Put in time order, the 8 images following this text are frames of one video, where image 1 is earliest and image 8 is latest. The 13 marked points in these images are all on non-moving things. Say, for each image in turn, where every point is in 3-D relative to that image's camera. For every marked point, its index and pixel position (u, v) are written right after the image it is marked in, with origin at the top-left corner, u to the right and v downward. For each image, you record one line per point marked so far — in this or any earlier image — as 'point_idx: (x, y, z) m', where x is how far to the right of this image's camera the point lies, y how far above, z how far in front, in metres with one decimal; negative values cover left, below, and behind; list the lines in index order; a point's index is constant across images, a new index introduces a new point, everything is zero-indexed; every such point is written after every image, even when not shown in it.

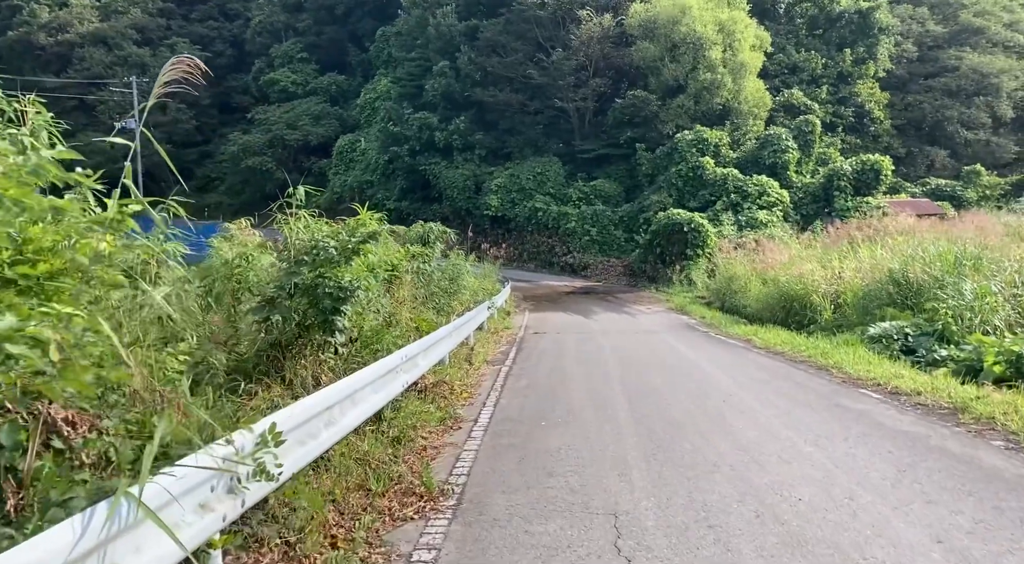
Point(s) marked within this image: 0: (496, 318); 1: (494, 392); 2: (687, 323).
0: (-0.4, -0.8, +15.9) m
1: (-0.2, -1.1, +7.5) m
2: (+3.9, -0.9, +16.2) m
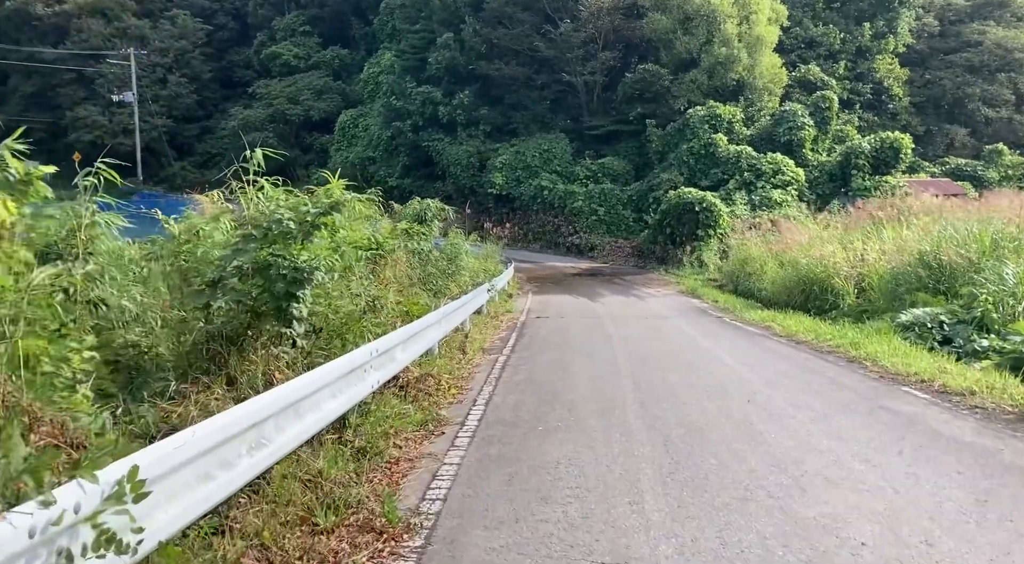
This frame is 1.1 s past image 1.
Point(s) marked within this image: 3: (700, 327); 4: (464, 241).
0: (-0.3, -0.4, +15.1) m
1: (-0.2, -1.0, +6.7) m
2: (+3.9, -0.5, +15.3) m
3: (+3.0, -0.7, +11.9) m
4: (-1.1, +1.0, +16.8) m
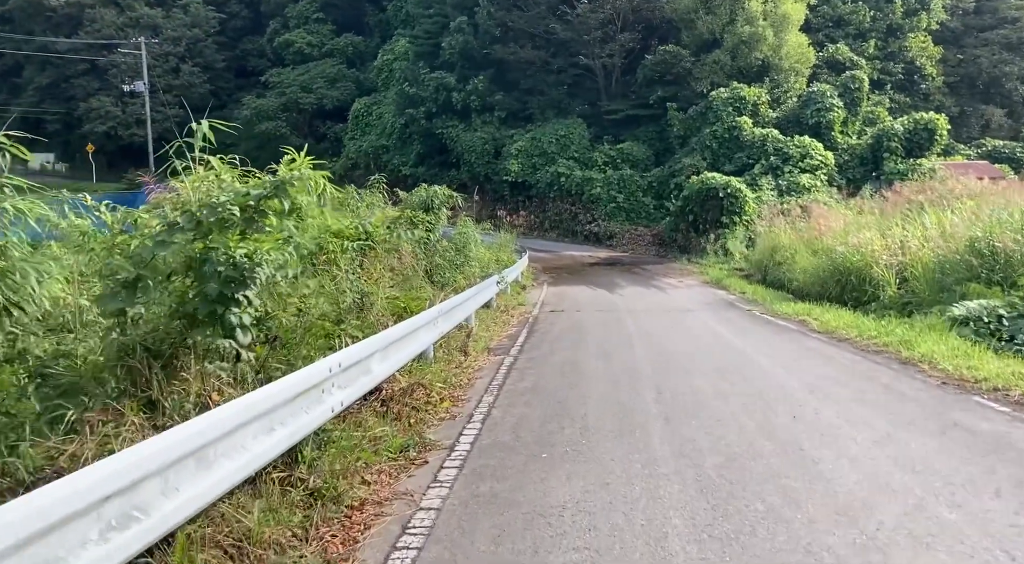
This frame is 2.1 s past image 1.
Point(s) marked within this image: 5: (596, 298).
0: (-0.1, -0.3, +14.2) m
1: (-0.2, -0.9, +5.8) m
2: (+4.2, -0.3, +14.4) m
3: (+3.2, -0.6, +10.9) m
4: (-0.8, +1.1, +16.0) m
5: (+1.7, -0.3, +15.1) m
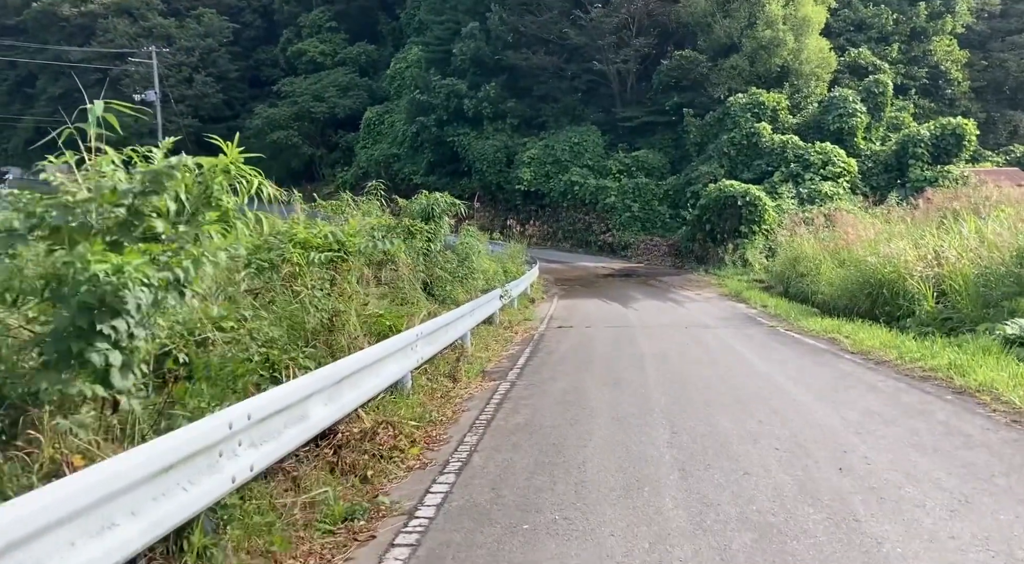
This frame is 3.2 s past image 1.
0: (0.0, -0.5, +13.3) m
1: (-0.3, -1.0, +4.9) m
2: (+4.3, -0.6, +13.4) m
3: (+3.2, -0.8, +9.9) m
4: (-0.7, +0.9, +15.1) m
5: (+1.8, -0.6, +14.1) m
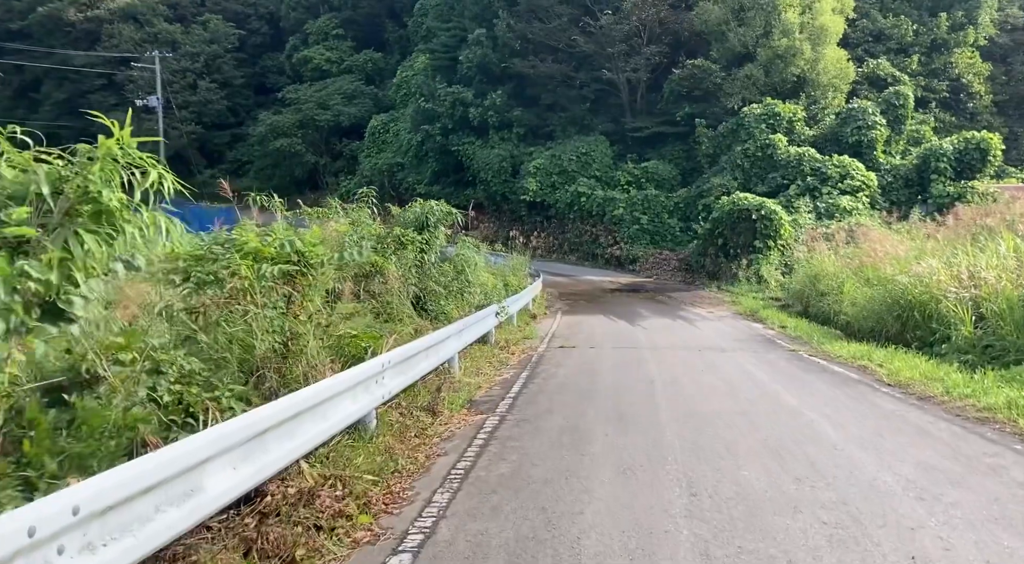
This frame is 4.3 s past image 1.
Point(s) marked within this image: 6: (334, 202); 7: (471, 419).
0: (0.0, -0.8, +12.4) m
1: (-0.4, -1.2, +4.0) m
2: (+4.3, -0.9, +12.4) m
3: (+3.2, -1.0, +9.0) m
4: (-0.6, +0.6, +14.2) m
5: (+1.8, -0.9, +13.2) m
6: (-2.7, +1.2, +11.3) m
7: (-0.3, -1.1, +6.1) m
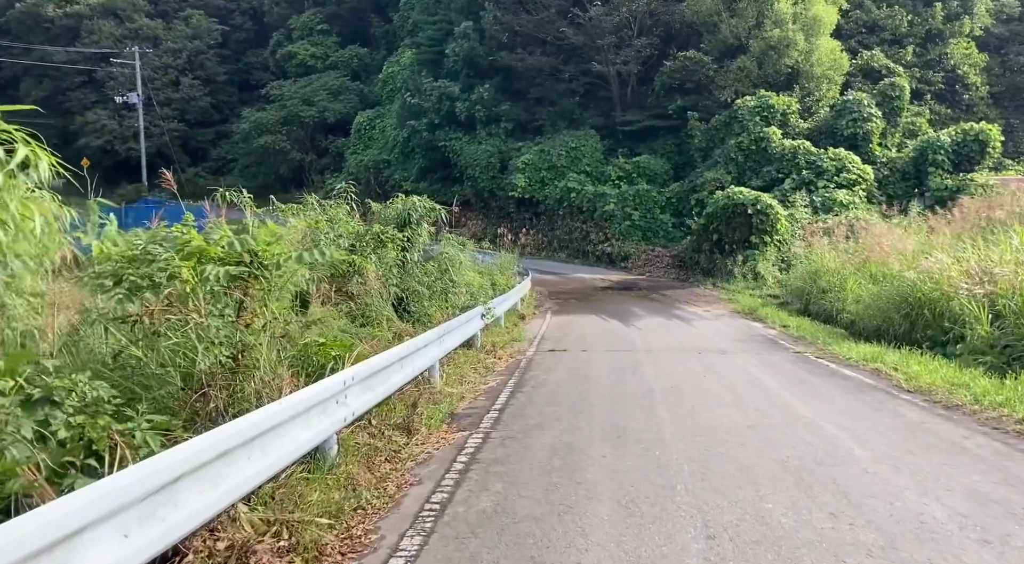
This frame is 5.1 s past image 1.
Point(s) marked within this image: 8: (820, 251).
0: (-0.2, -0.7, +11.7) m
1: (-0.5, -1.2, +3.3) m
2: (+4.1, -0.9, +11.8) m
3: (+3.0, -1.0, +8.4) m
4: (-0.9, +0.6, +13.5) m
5: (+1.6, -0.8, +12.6) m
6: (-2.9, +1.2, +10.6) m
7: (-0.4, -1.1, +5.4) m
8: (+6.6, +0.7, +15.7) m
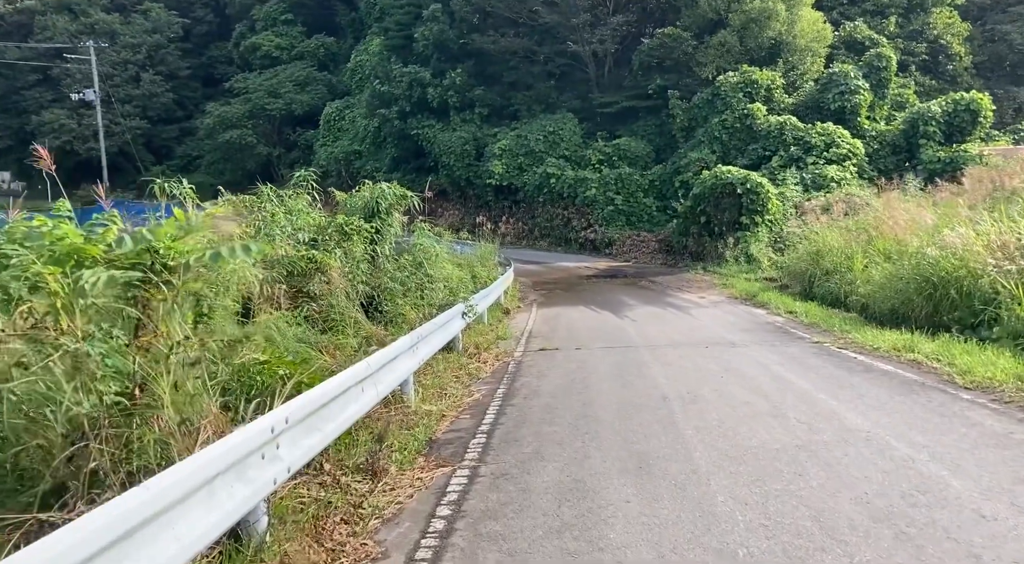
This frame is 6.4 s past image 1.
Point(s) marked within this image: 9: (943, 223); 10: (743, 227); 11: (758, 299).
0: (-0.4, -0.6, +10.6) m
1: (-0.4, -1.2, +2.2) m
2: (+3.8, -0.6, +10.8) m
3: (+2.9, -0.8, +7.3) m
4: (-1.2, +0.7, +12.4) m
5: (+1.3, -0.7, +11.5) m
6: (-3.2, +1.2, +9.4) m
7: (-0.5, -1.1, +4.3) m
8: (+6.2, +1.1, +14.8) m
9: (+6.6, +0.9, +11.3) m
10: (+6.1, +1.4, +19.3) m
11: (+4.6, -0.3, +13.6) m
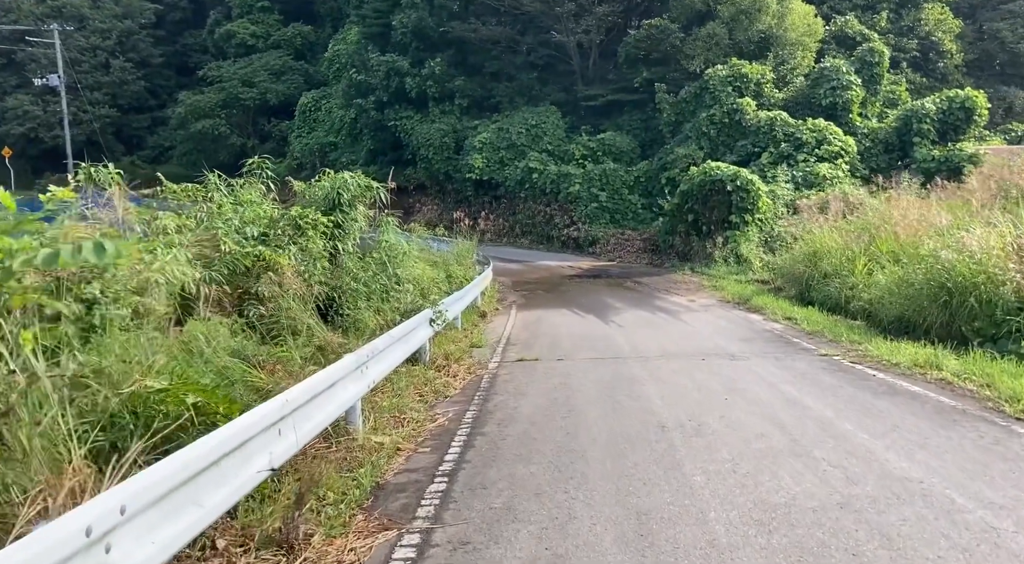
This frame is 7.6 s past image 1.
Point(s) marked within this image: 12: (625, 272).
0: (-0.7, -0.7, +9.6) m
1: (-0.6, -1.3, +1.2) m
2: (+3.5, -0.7, +9.9) m
3: (+2.7, -0.9, +6.4) m
4: (-1.5, +0.7, +11.3) m
5: (+1.0, -0.7, +10.5) m
6: (-3.4, +1.2, +8.3) m
7: (-0.6, -1.2, +3.3) m
8: (+5.7, +1.0, +13.9) m
9: (+6.2, +0.8, +10.4) m
10: (+5.6, +1.4, +18.5) m
11: (+4.2, -0.3, +12.8) m
12: (+3.0, +0.3, +19.5) m
